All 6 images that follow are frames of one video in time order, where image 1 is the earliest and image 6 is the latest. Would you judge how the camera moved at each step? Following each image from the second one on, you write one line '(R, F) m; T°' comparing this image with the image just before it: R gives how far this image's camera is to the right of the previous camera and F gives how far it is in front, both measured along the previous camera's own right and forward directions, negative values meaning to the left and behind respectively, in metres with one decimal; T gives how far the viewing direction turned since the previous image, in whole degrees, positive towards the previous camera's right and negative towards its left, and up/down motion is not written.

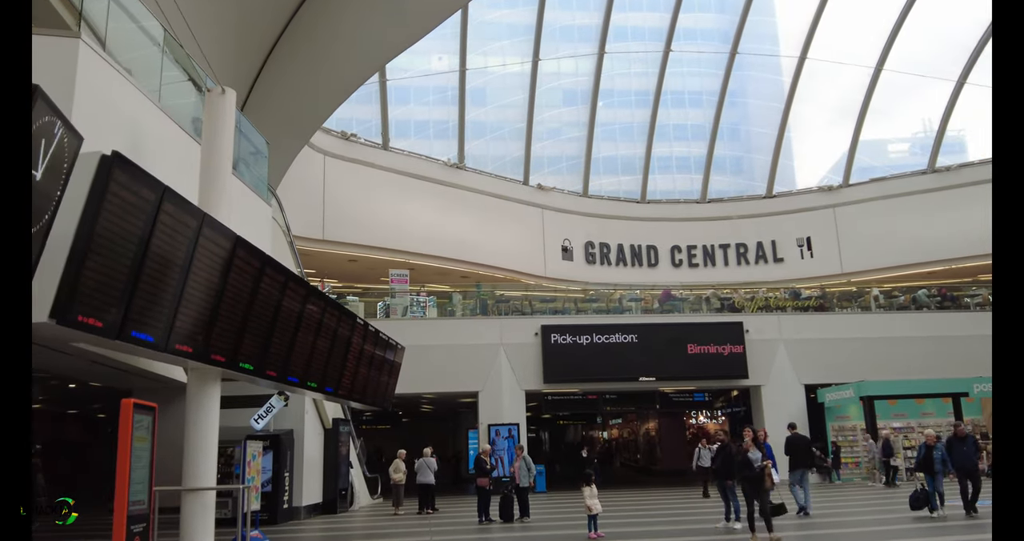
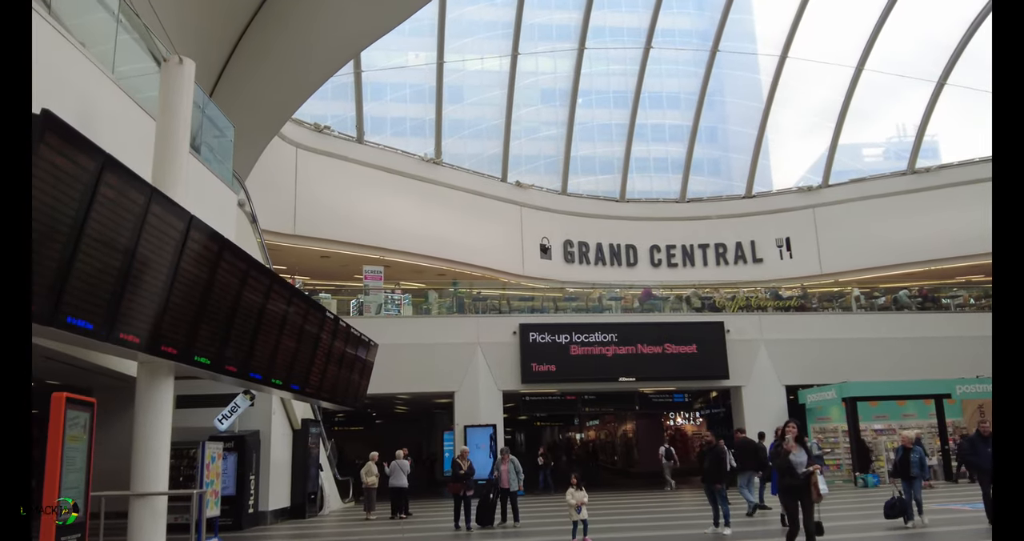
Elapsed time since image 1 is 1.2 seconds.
(-0.1, +0.5) m; +2°
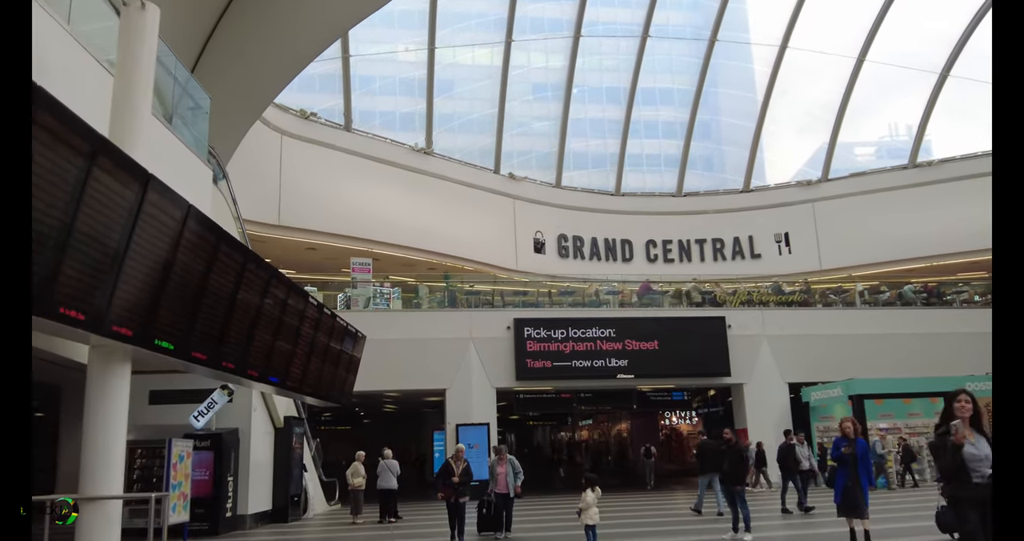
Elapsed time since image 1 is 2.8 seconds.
(-0.1, +0.8) m; +1°
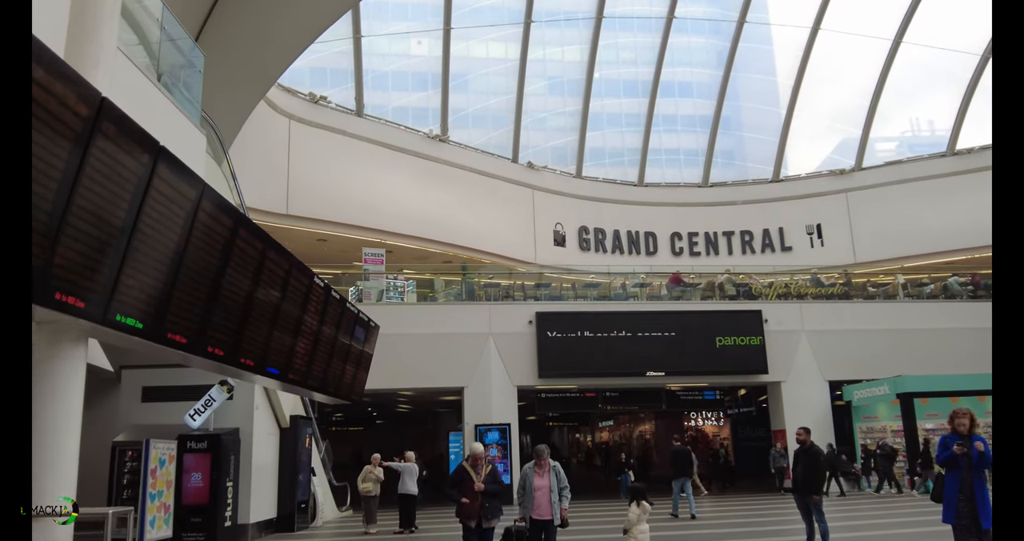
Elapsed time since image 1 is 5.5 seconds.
(-0.2, +1.1) m; -1°
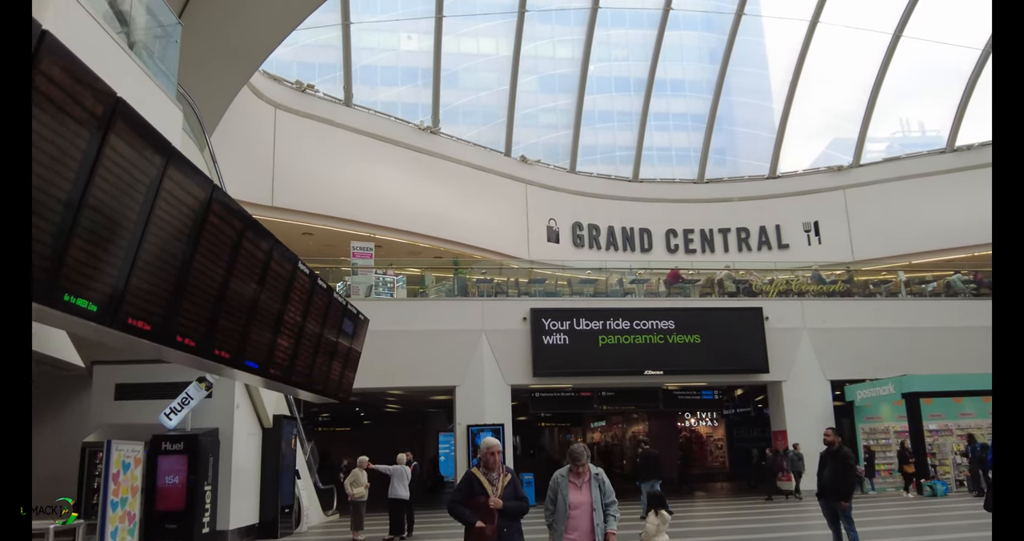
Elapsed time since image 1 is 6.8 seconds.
(-0.1, +0.6) m; +1°
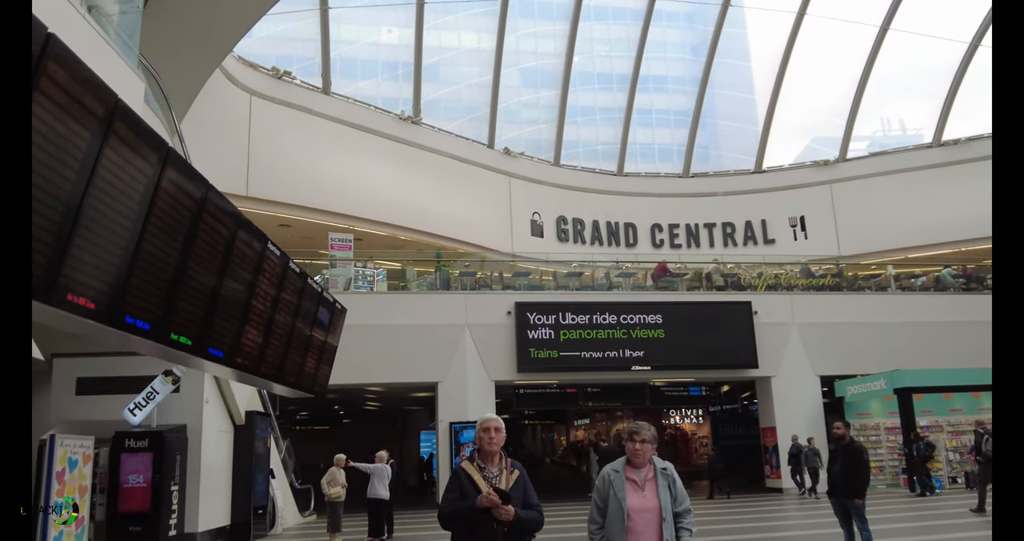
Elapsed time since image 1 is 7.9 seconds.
(-0.1, +0.5) m; +1°
